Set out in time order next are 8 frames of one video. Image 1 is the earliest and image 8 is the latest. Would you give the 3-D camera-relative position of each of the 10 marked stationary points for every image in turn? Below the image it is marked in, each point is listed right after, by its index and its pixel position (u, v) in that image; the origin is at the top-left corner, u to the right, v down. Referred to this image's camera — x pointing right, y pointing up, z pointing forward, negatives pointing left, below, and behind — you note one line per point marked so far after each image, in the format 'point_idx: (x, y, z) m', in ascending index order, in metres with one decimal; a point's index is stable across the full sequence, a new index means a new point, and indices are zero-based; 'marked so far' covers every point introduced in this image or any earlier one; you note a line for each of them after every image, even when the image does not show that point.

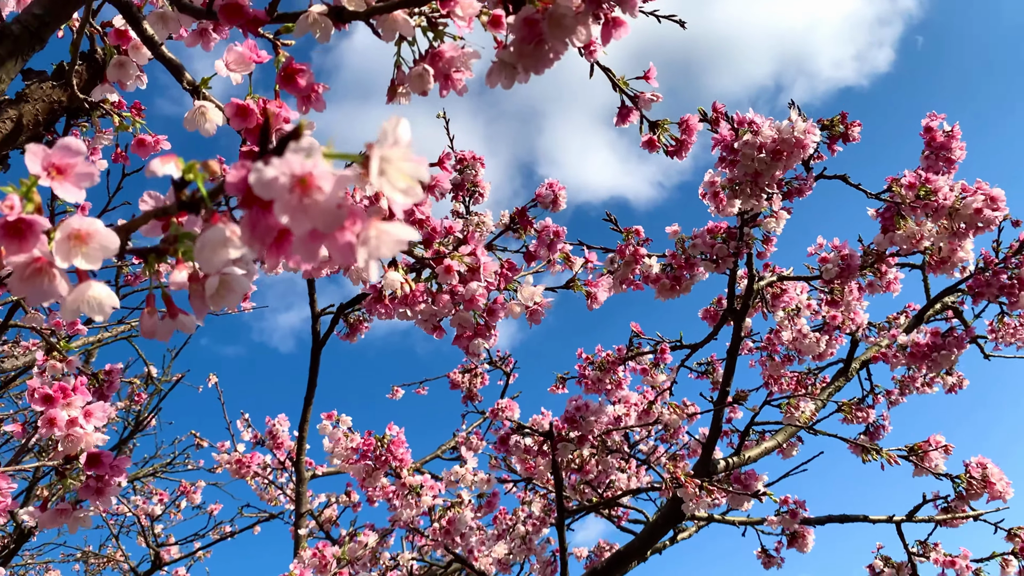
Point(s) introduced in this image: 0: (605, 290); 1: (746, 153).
0: (+0.5, 0.0, +5.0) m
1: (+1.5, +0.9, +5.6) m
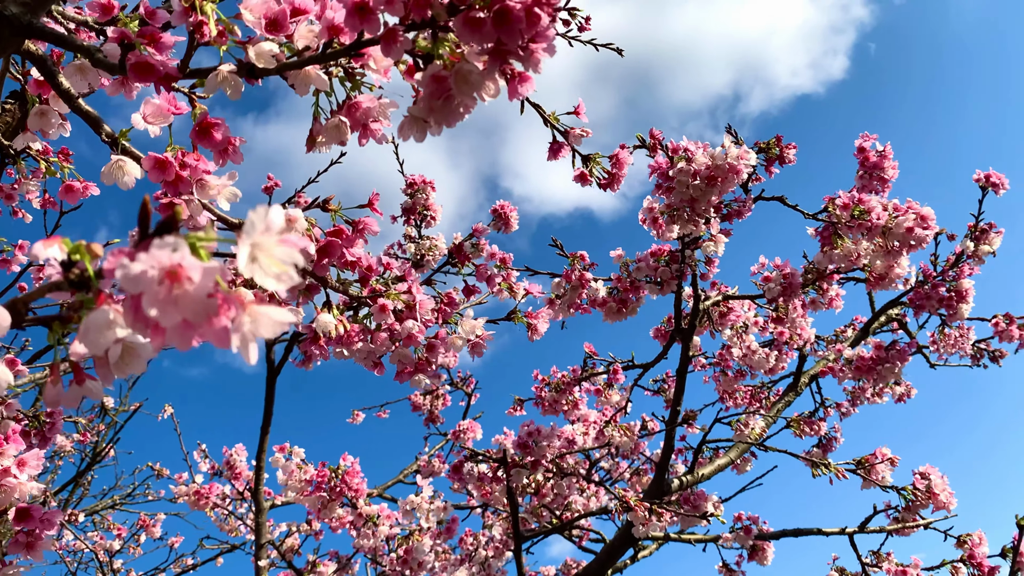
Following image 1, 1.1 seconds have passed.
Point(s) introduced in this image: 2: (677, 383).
0: (+0.2, -0.2, +5.1) m
1: (+1.2, +0.7, +5.7) m
2: (+1.2, -0.7, +6.3) m
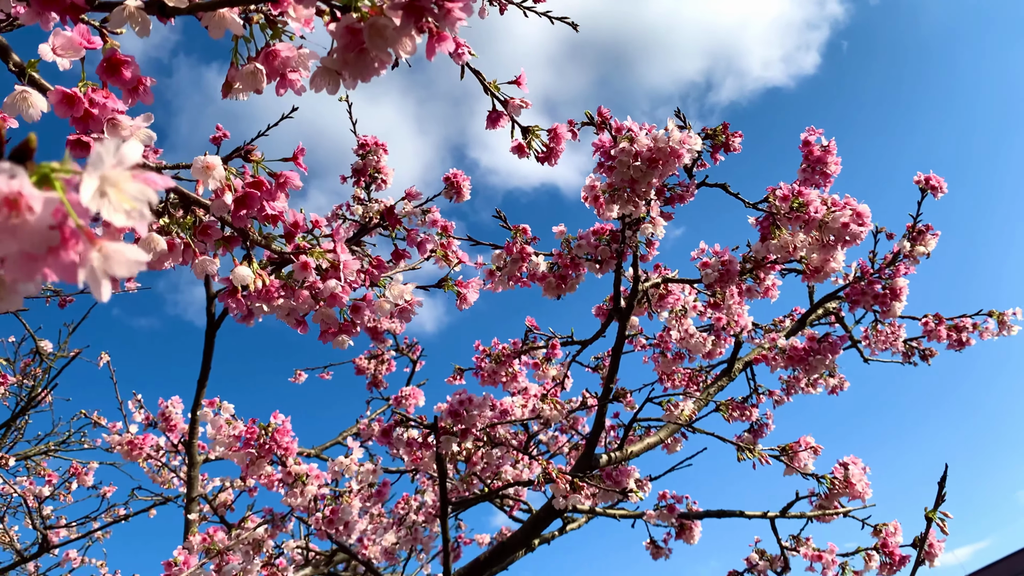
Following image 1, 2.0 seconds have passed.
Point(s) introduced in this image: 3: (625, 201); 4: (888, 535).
0: (-0.2, 0.0, +5.1) m
1: (+0.8, +0.9, +5.8) m
2: (+0.8, -0.6, +6.4) m
3: (+0.8, +0.6, +6.0) m
4: (+3.2, -2.1, +6.9) m
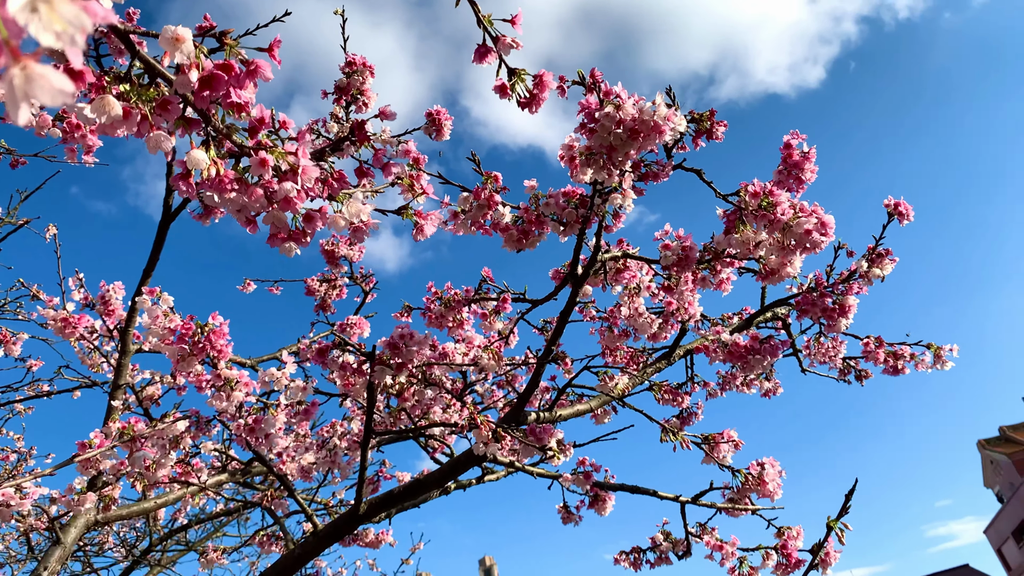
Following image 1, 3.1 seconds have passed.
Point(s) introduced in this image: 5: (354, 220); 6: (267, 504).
0: (-0.5, +0.4, +5.1) m
1: (+0.6, +1.1, +5.7) m
2: (+0.3, -0.3, +6.4) m
3: (+0.6, +0.9, +6.0) m
4: (+2.4, -2.2, +7.1) m
5: (-1.1, +0.5, +5.7) m
6: (-1.9, -1.6, +6.2) m
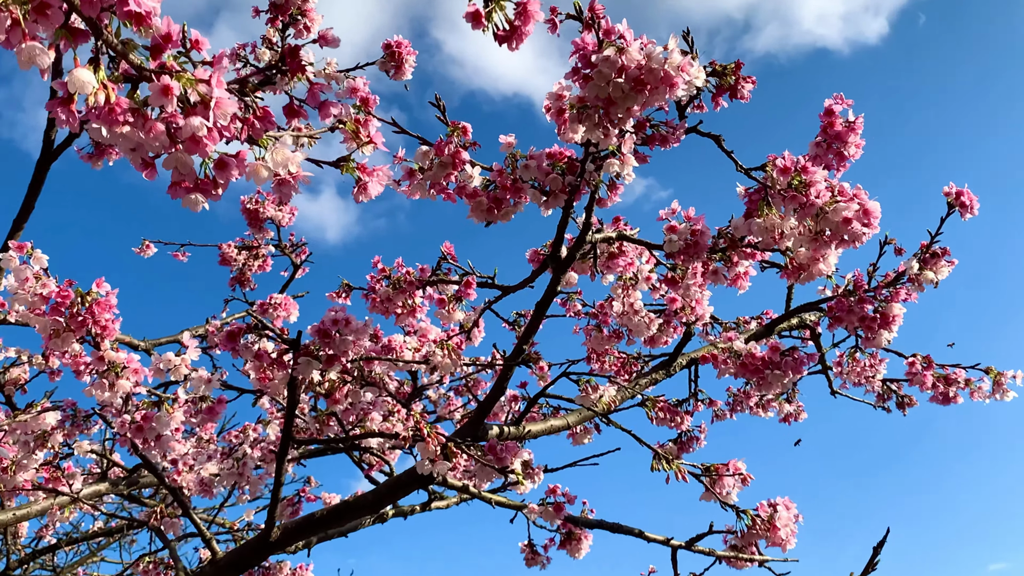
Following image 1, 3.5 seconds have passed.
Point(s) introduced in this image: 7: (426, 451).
0: (-0.7, +0.5, +3.8) m
1: (+0.5, +1.2, +4.5) m
2: (+0.1, -0.2, +5.2) m
3: (+0.5, +1.0, +4.8) m
4: (+2.1, -2.2, +5.9) m
5: (-1.3, +0.7, +4.5) m
6: (-2.2, -1.4, +5.0) m
7: (-0.5, -0.9, +4.8) m
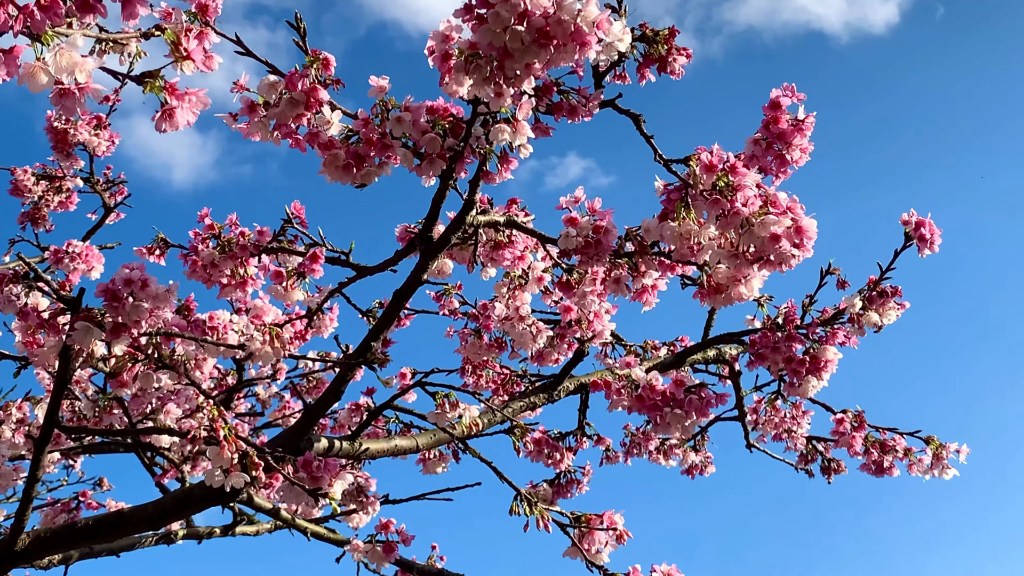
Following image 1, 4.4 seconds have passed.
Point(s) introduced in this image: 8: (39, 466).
0: (-1.3, +0.7, +2.8) m
1: (-0.1, +1.2, +3.6) m
2: (-0.6, -0.1, +4.2) m
3: (-0.1, +1.0, +3.8) m
4: (+1.0, -2.4, +4.9) m
5: (-1.9, +0.9, +3.5) m
6: (-3.0, -1.0, +3.8) m
7: (-1.3, -0.8, +3.8) m
8: (-2.3, -0.9, +3.9) m
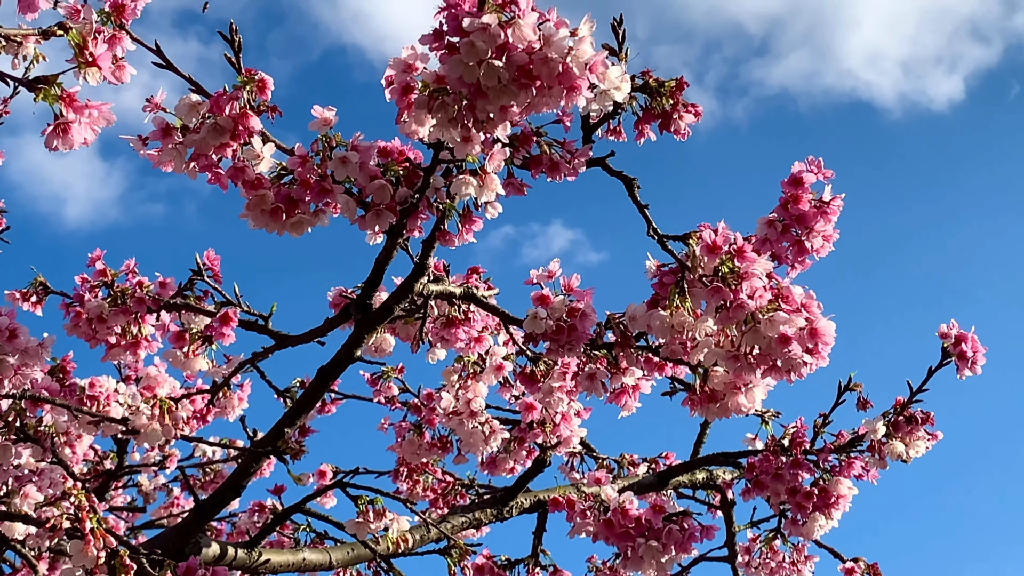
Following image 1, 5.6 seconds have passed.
0: (-1.4, +0.6, +2.1) m
1: (-0.2, +0.9, +2.9) m
2: (-0.8, -0.4, +3.4) m
3: (-0.3, +0.7, +3.2) m
4: (+0.6, -2.9, +3.9) m
5: (-2.0, +0.8, +2.8) m
6: (-3.3, -1.1, +2.9) m
7: (-1.6, -1.0, +2.9) m
8: (-2.5, -1.0, +3.0) m
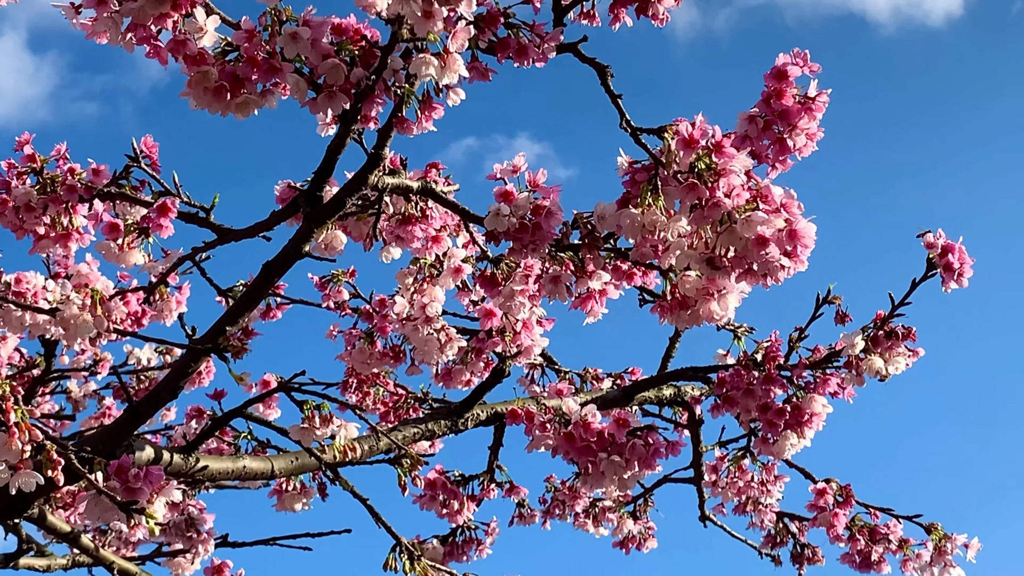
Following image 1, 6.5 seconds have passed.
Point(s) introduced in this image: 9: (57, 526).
0: (-1.5, +1.0, +1.9) m
1: (-0.3, +1.3, +2.7) m
2: (-1.0, 0.0, +3.1) m
3: (-0.4, +1.1, +2.9) m
4: (+0.4, -2.5, +3.7) m
5: (-2.1, +1.2, +2.5) m
6: (-3.5, -0.6, +2.6) m
7: (-1.7, -0.5, +2.7) m
8: (-2.7, -0.5, +2.8) m
9: (-1.9, -1.1, +3.4) m
